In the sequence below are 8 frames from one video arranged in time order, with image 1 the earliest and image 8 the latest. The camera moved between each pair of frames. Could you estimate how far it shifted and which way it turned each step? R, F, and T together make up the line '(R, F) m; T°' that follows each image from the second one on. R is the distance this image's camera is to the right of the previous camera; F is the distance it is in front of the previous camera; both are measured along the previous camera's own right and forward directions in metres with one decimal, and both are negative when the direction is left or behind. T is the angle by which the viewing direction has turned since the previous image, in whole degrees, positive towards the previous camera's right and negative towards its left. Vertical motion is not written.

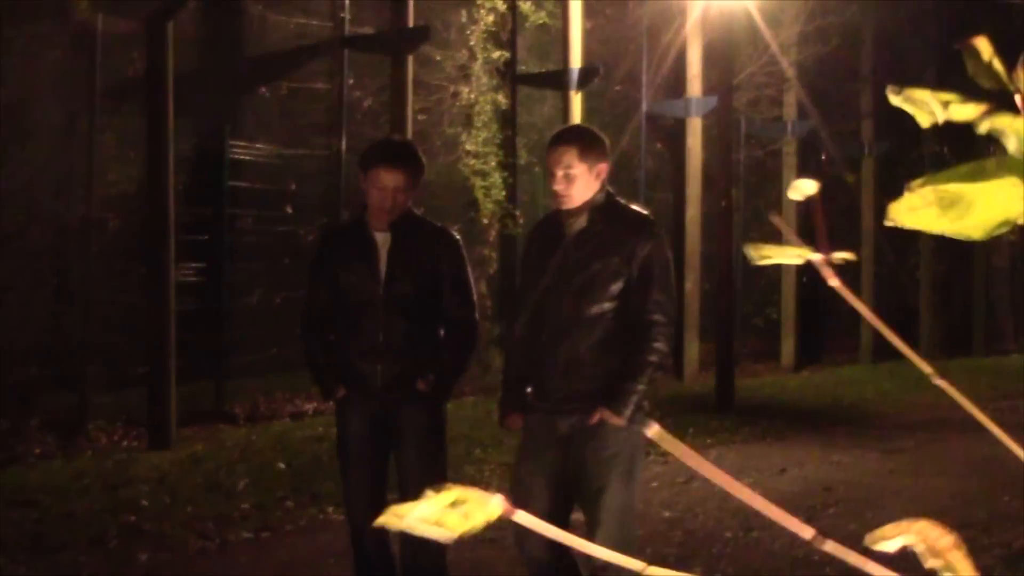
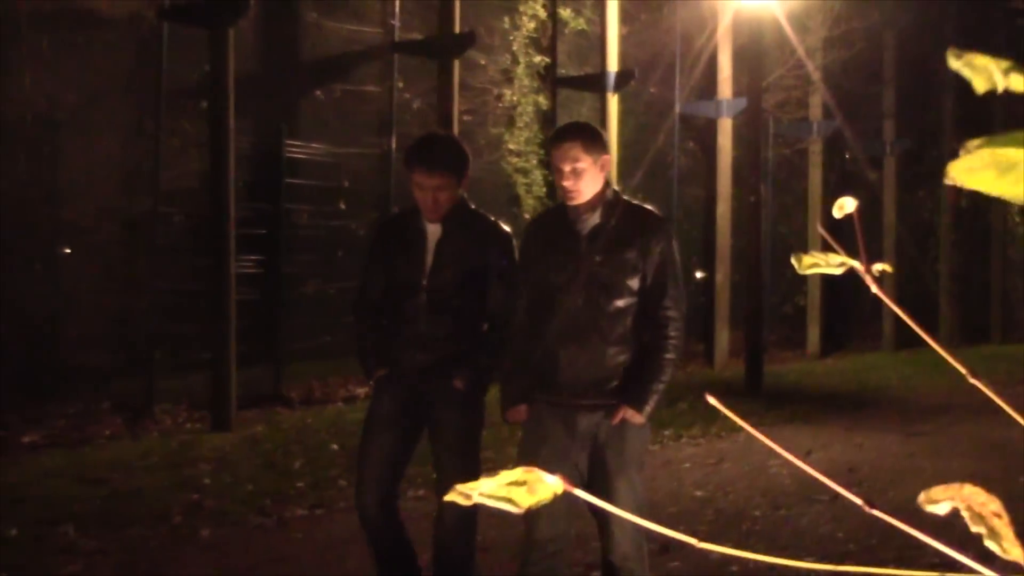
(0.0, -0.5) m; -2°
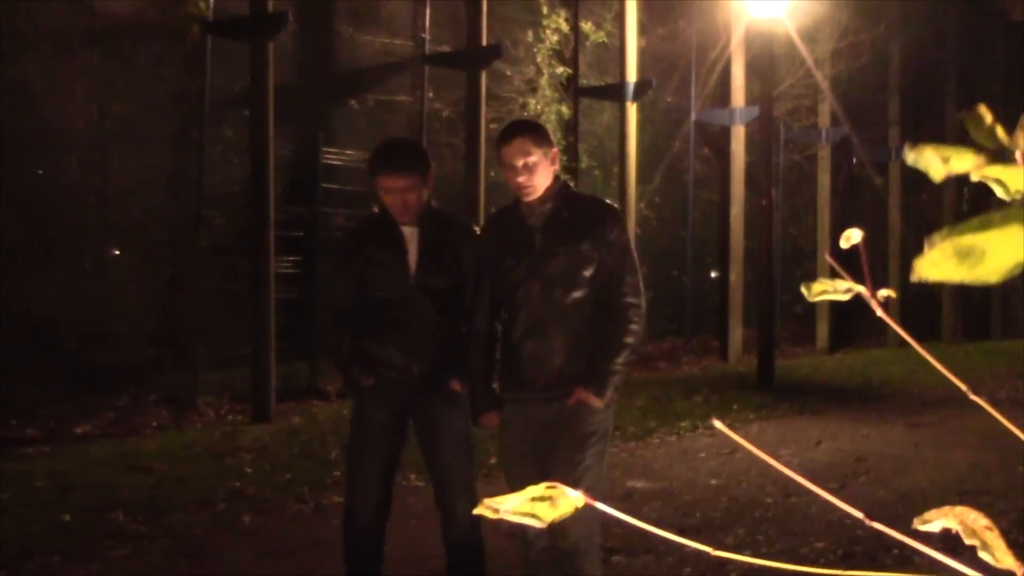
(0.0, -0.5) m; -1°
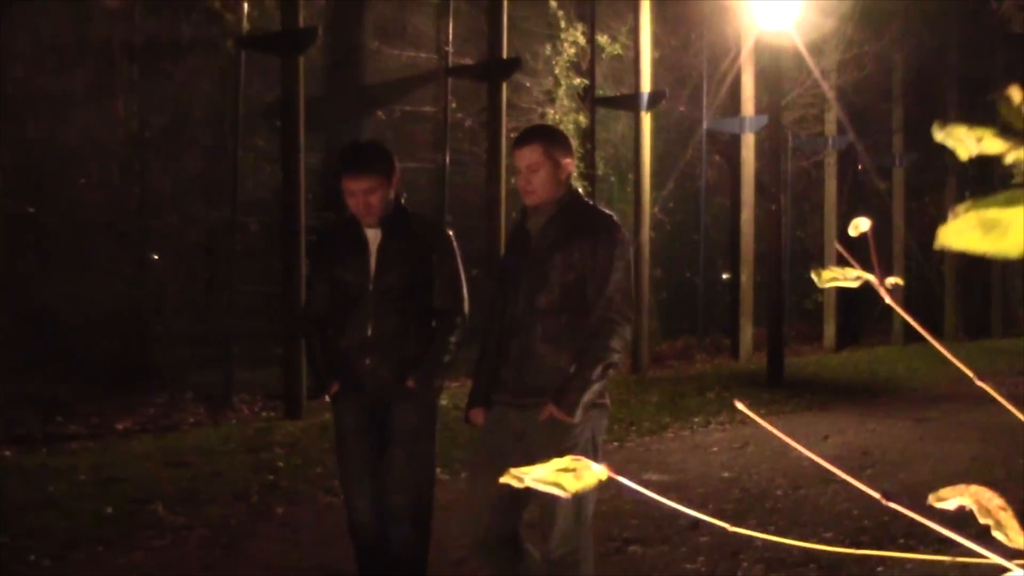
(0.0, -0.4) m; -1°
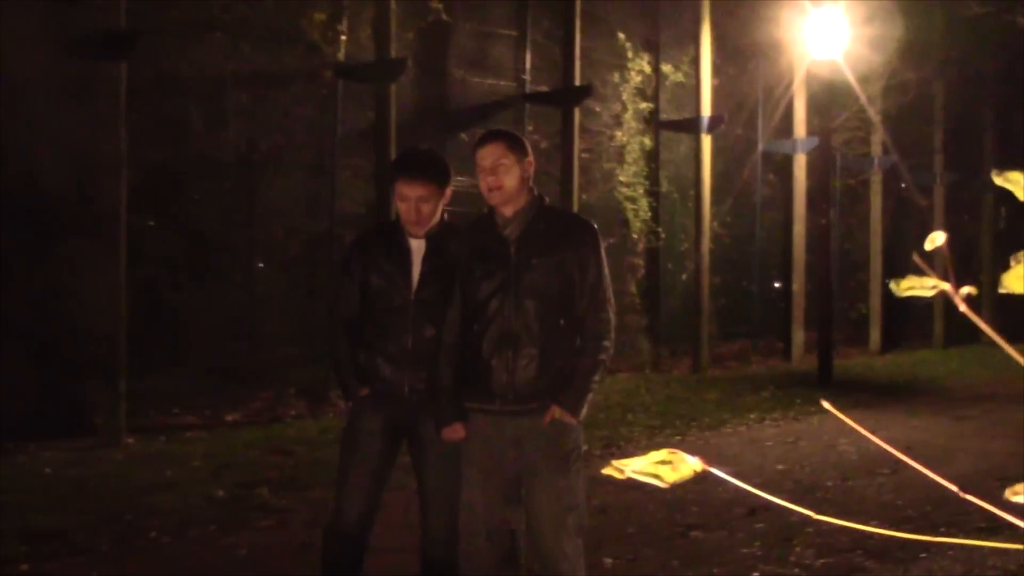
(+0.1, -0.9) m; -3°
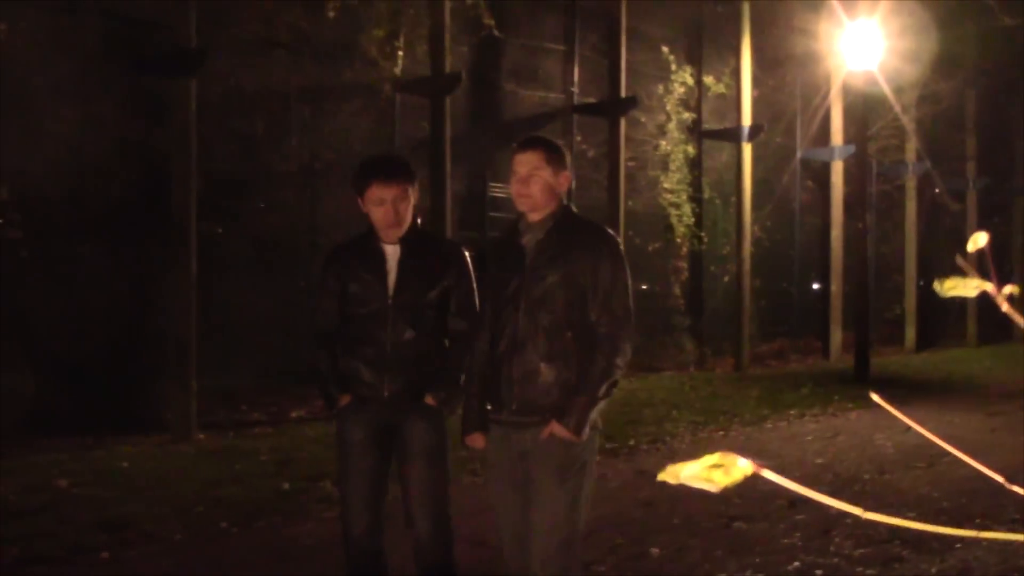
(0.0, -0.5) m; -2°
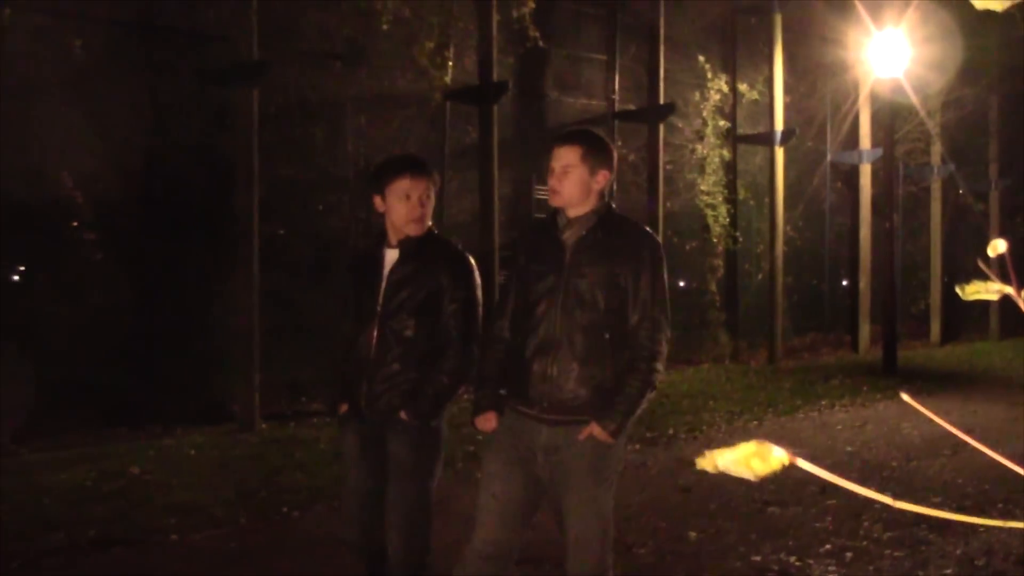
(0.0, -0.6) m; -1°
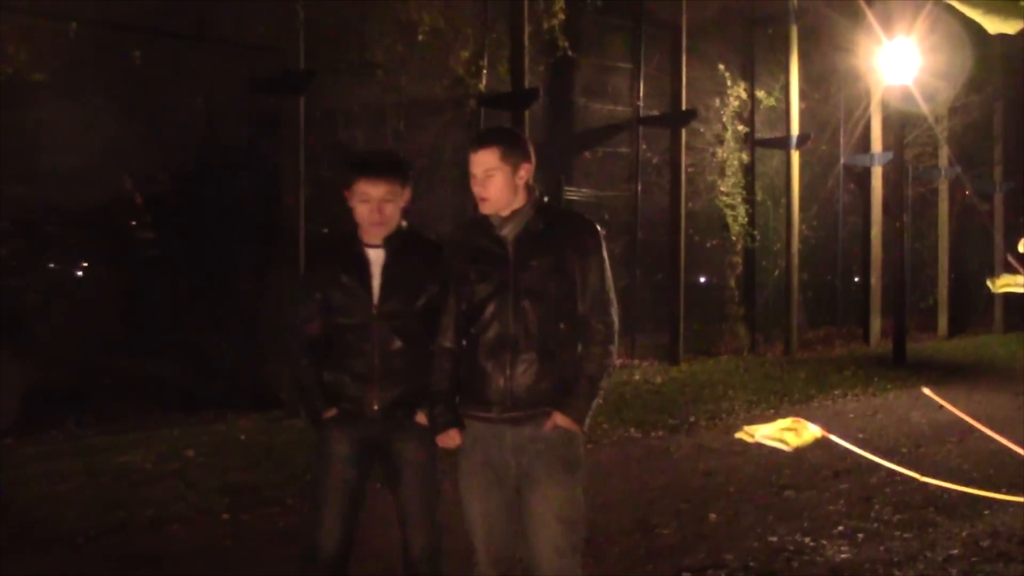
(0.0, -0.7) m; -1°
